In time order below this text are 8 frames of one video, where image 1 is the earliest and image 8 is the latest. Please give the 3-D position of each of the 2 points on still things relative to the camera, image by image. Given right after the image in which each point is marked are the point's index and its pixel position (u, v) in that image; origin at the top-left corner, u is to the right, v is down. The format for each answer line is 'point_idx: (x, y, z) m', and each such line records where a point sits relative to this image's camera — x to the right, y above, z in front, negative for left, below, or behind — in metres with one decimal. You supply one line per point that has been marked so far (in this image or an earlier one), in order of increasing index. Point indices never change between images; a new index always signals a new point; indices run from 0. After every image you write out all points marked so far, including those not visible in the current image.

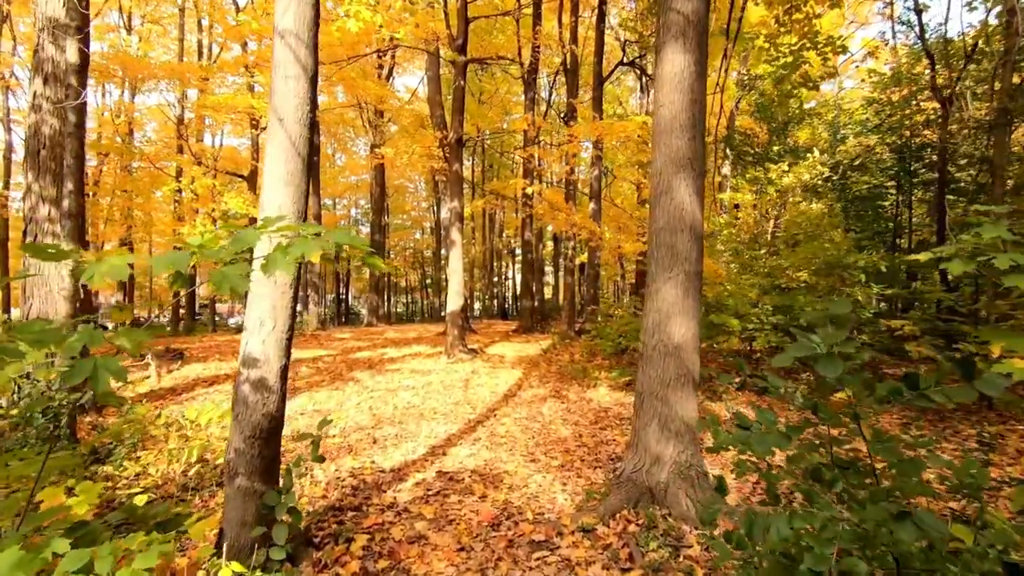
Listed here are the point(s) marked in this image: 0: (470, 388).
0: (-0.7, -1.6, +7.9) m
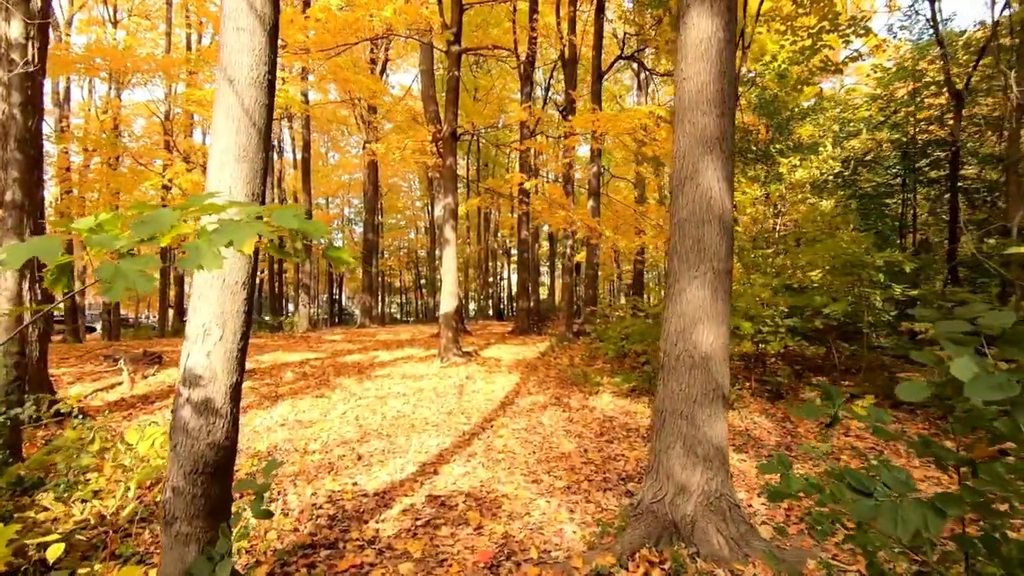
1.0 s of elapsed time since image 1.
0: (-0.7, -1.6, +7.5) m
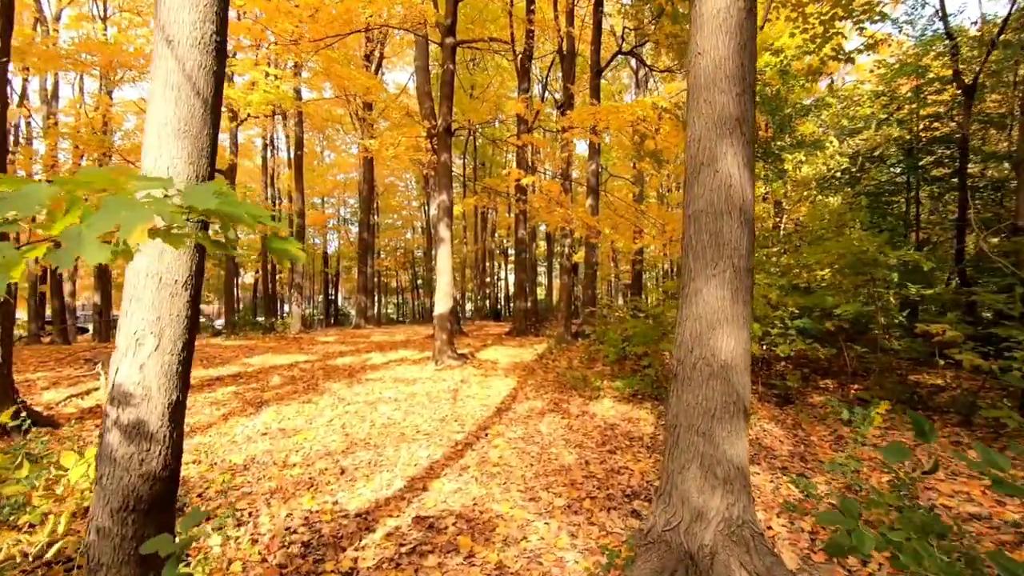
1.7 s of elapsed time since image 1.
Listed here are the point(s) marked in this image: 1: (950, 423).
0: (-0.8, -1.6, +7.1) m
1: (+5.5, -1.7, +6.1) m
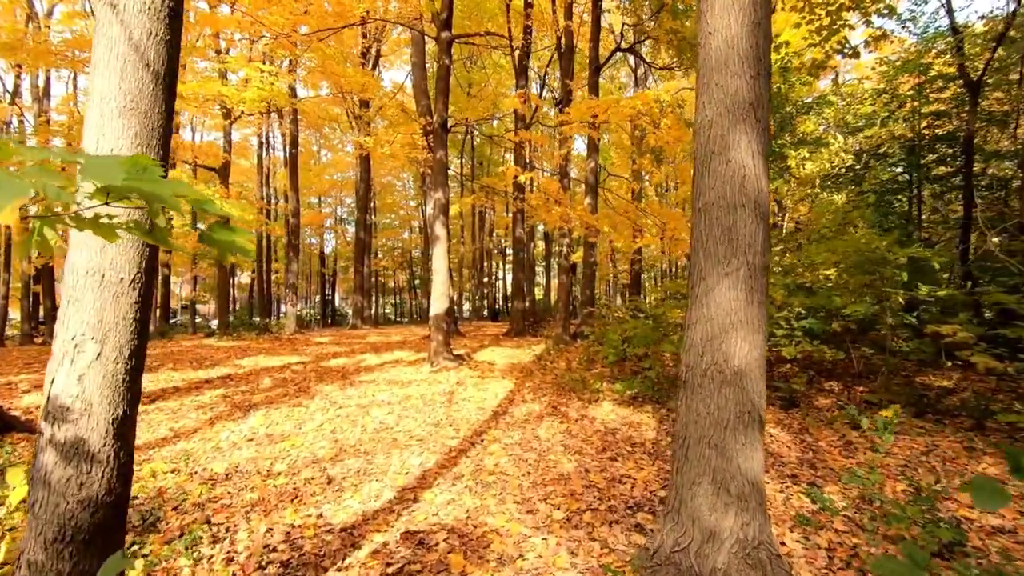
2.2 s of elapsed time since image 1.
0: (-0.8, -1.6, +6.9) m
1: (+5.4, -1.7, +5.9) m
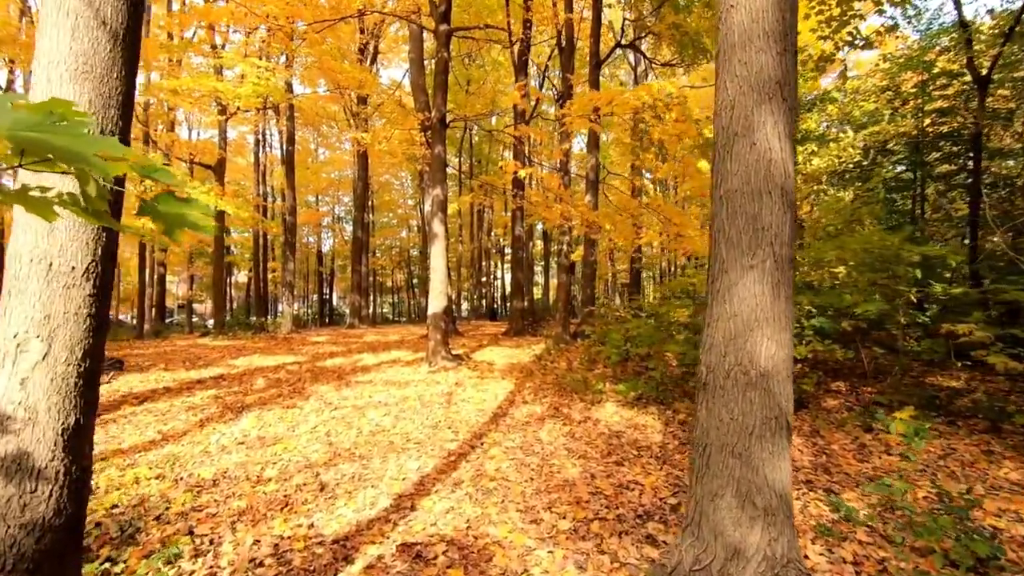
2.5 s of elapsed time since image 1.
0: (-0.8, -1.6, +6.7) m
1: (+5.5, -1.7, +5.7) m
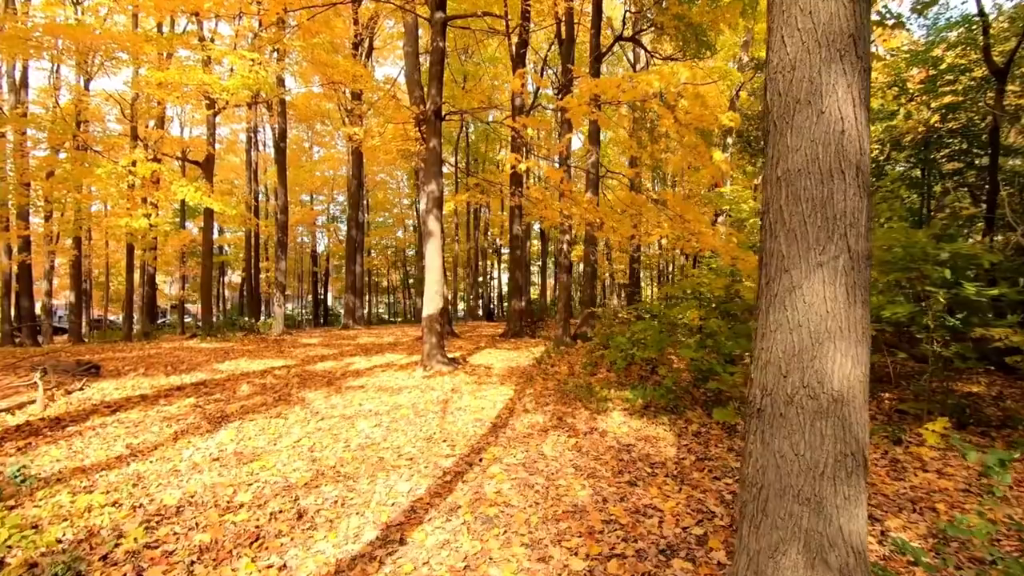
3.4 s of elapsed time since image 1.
0: (-0.8, -1.6, +6.2) m
1: (+5.5, -1.7, +5.3) m
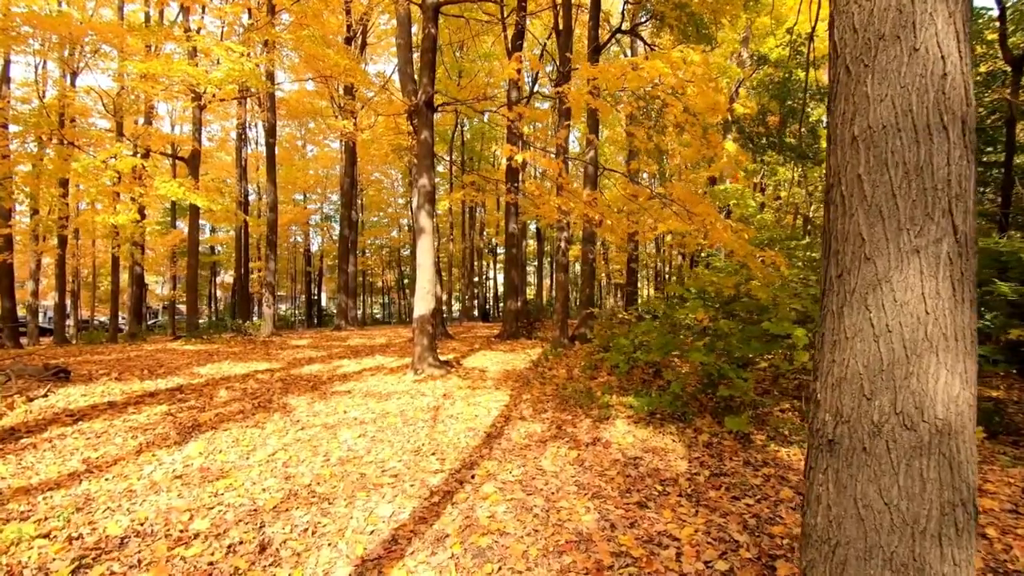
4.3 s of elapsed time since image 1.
0: (-0.9, -1.6, +5.8) m
1: (+5.4, -1.7, +4.9) m
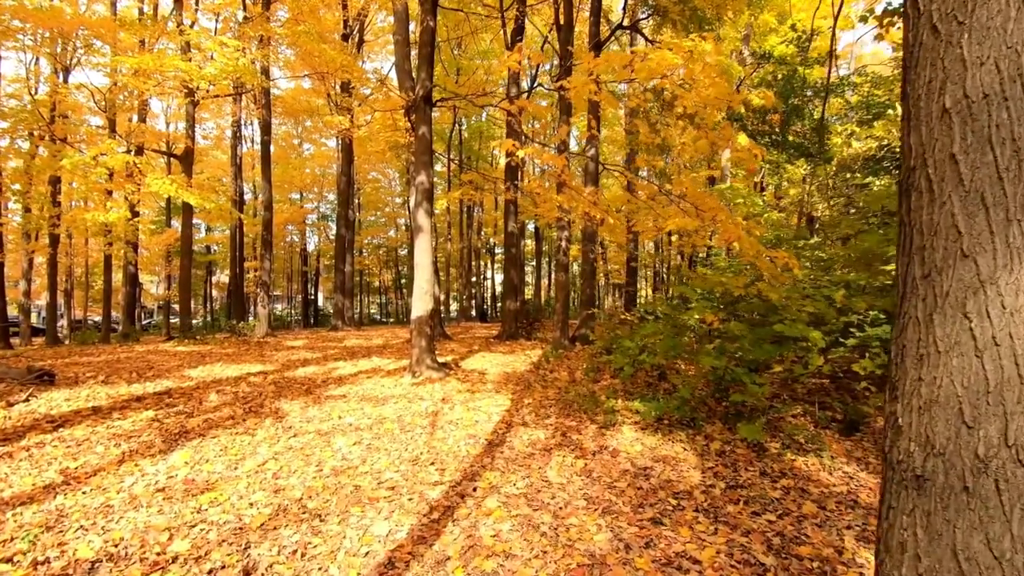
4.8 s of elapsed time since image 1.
0: (-0.8, -1.6, +5.5) m
1: (+5.5, -1.7, +4.7) m
